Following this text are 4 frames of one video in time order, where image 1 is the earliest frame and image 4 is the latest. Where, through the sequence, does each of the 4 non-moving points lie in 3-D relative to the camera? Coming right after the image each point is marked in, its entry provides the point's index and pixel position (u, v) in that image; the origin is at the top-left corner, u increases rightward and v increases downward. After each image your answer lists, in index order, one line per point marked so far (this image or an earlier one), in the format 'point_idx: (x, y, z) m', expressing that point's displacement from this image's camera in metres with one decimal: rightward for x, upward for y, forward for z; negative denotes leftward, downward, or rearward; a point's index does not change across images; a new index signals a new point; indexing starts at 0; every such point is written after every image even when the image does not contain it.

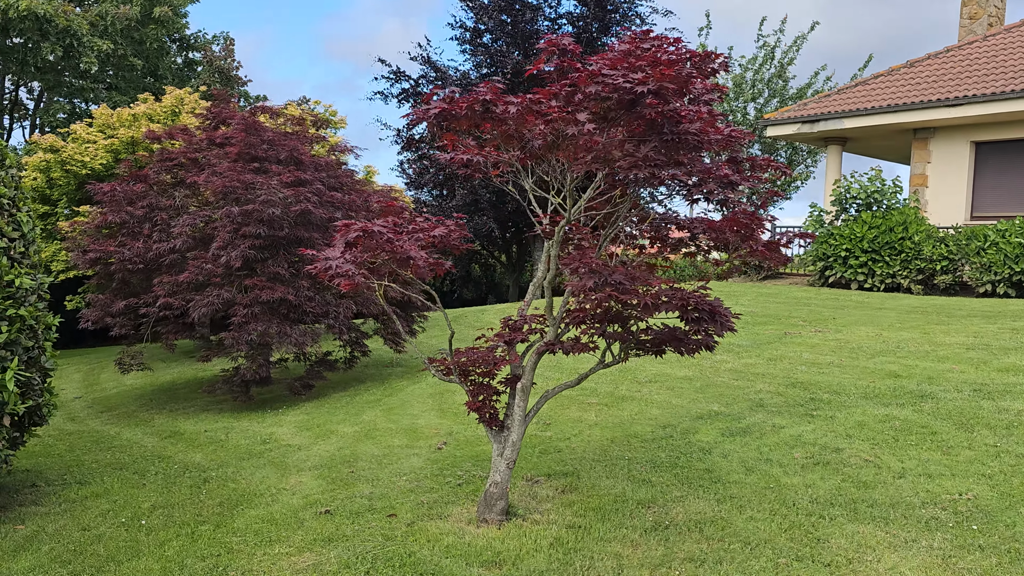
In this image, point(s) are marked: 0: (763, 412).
0: (+1.4, -0.7, +4.9) m
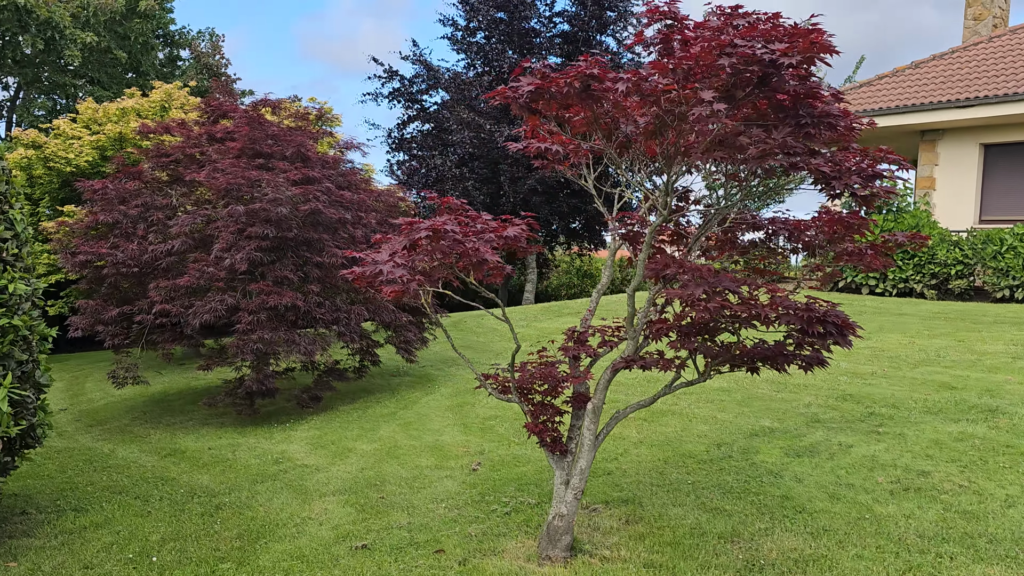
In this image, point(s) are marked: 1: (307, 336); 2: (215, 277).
0: (+1.6, -0.7, +4.5) m
1: (-1.4, -0.3, +6.0) m
2: (-1.9, +0.1, +5.8) m
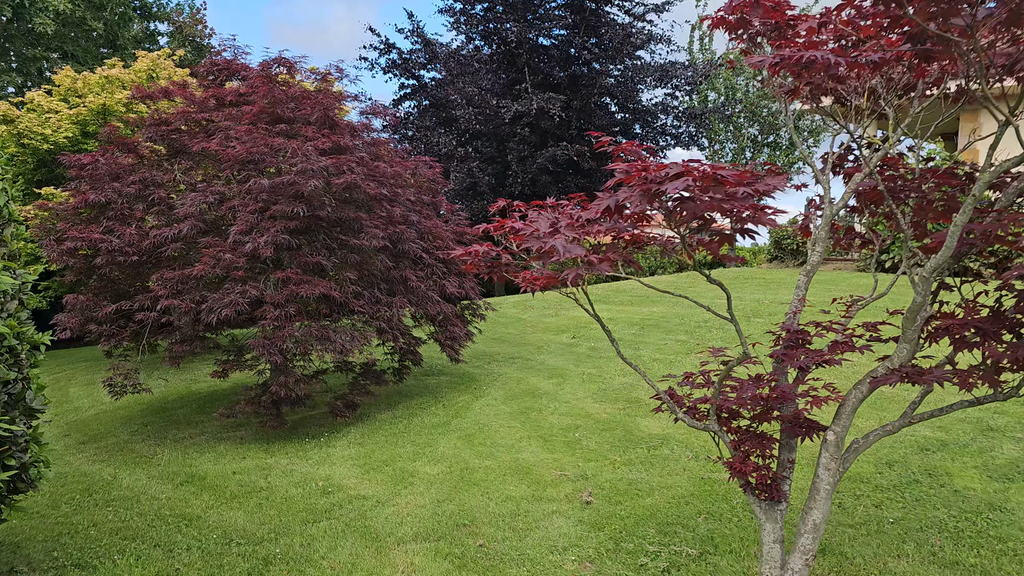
0: (+2.1, -0.6, +3.7) m
1: (-1.0, -0.3, +5.0) m
2: (-1.5, +0.1, +4.9) m
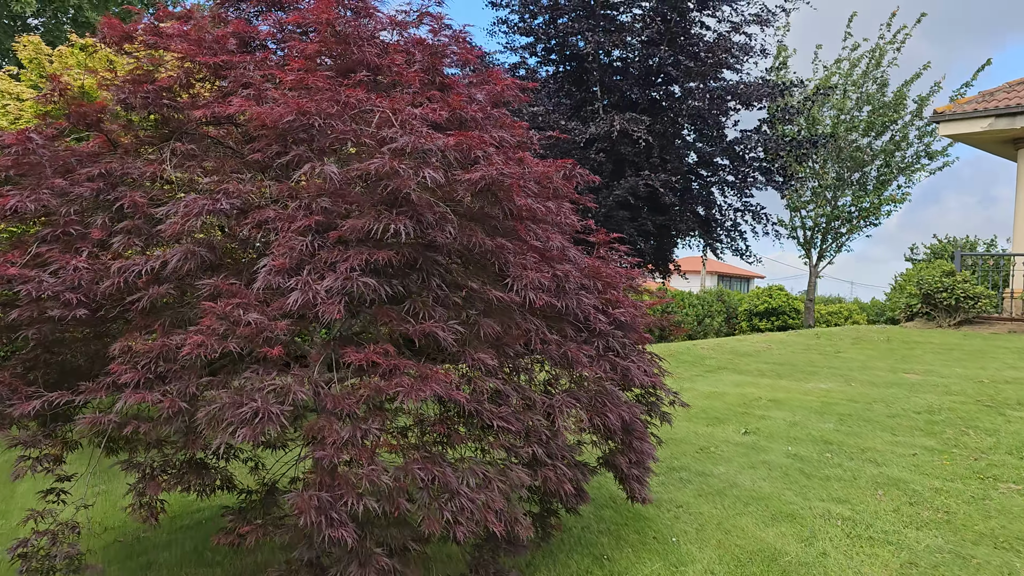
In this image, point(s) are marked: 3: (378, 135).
0: (+2.9, -0.9, +1.2) m
1: (-0.1, -0.5, +2.6) m
2: (-0.7, -0.1, +2.4) m
3: (-0.4, +0.4, +2.6) m
